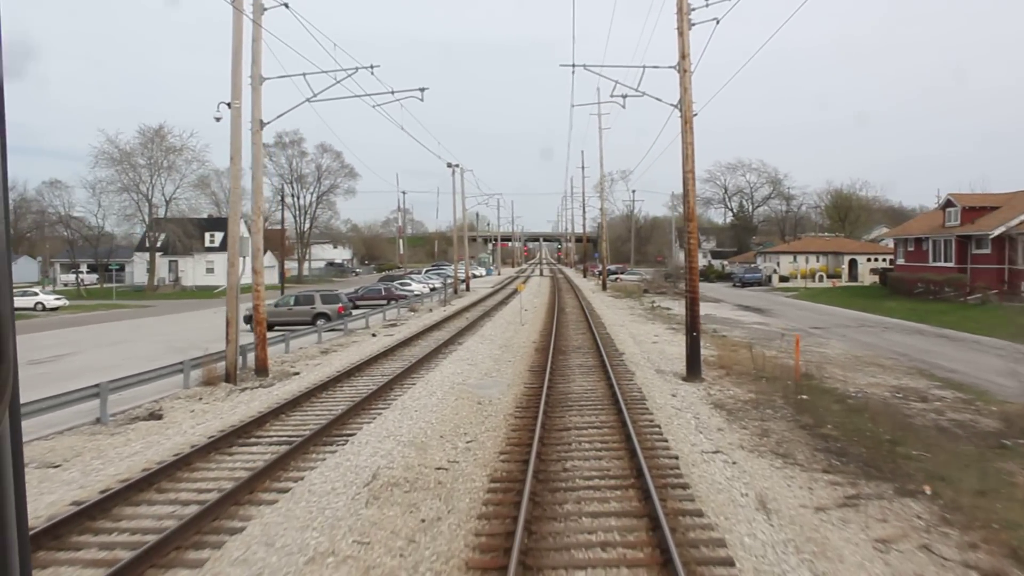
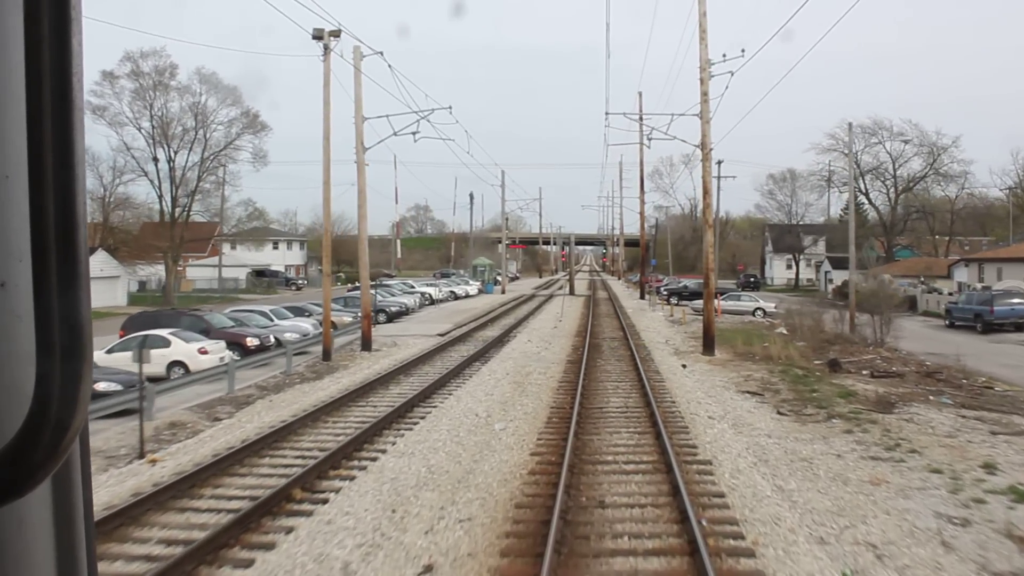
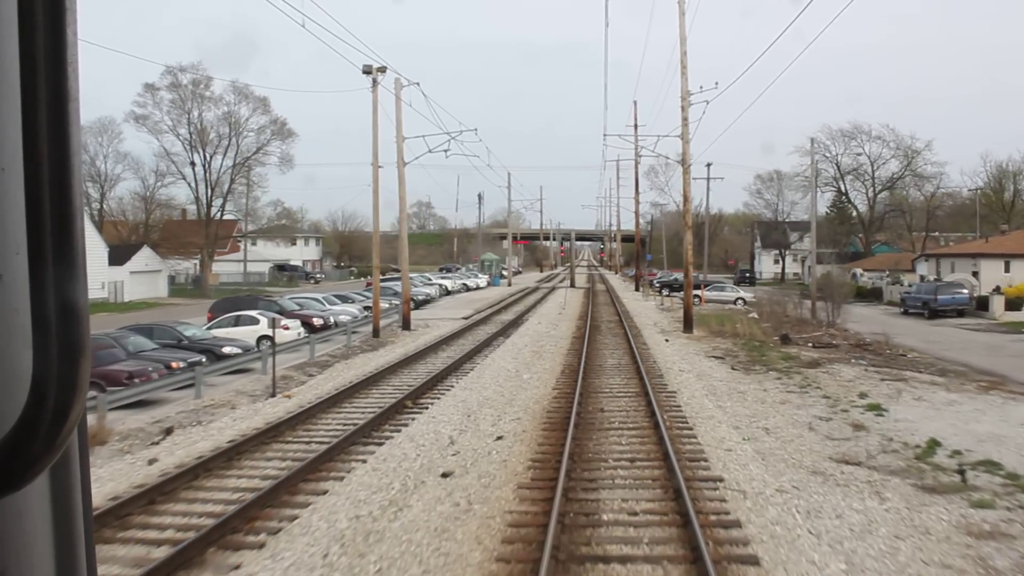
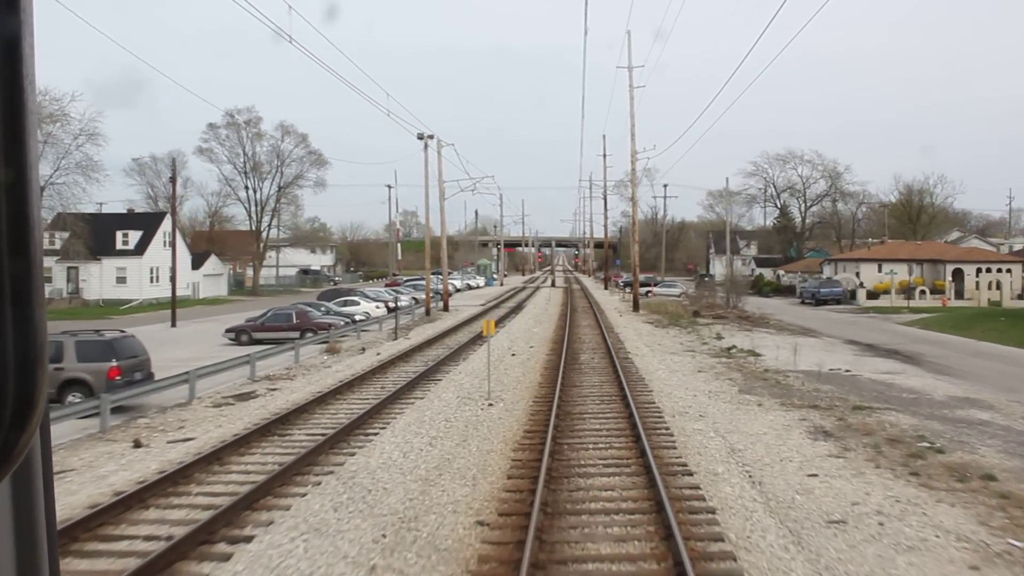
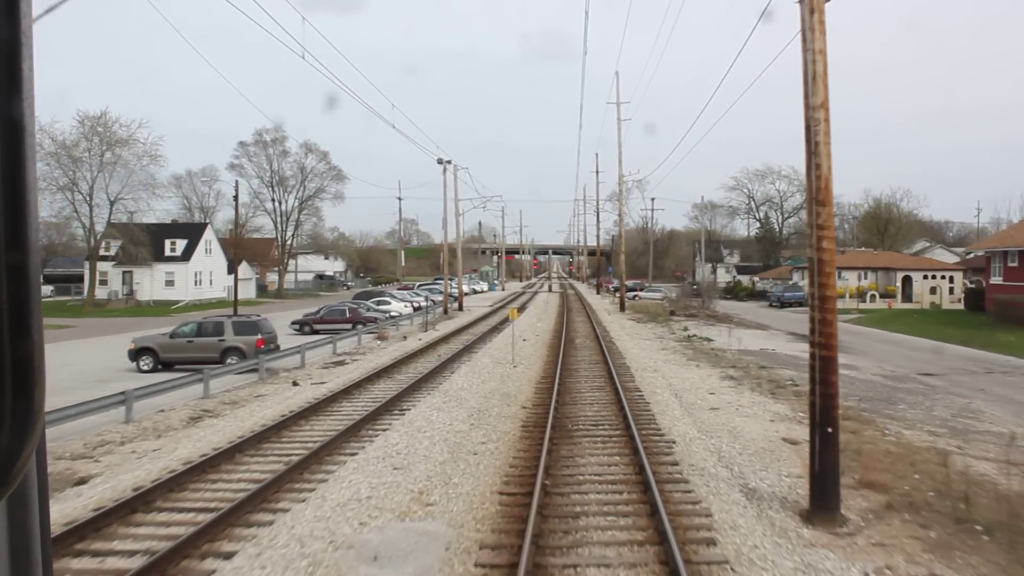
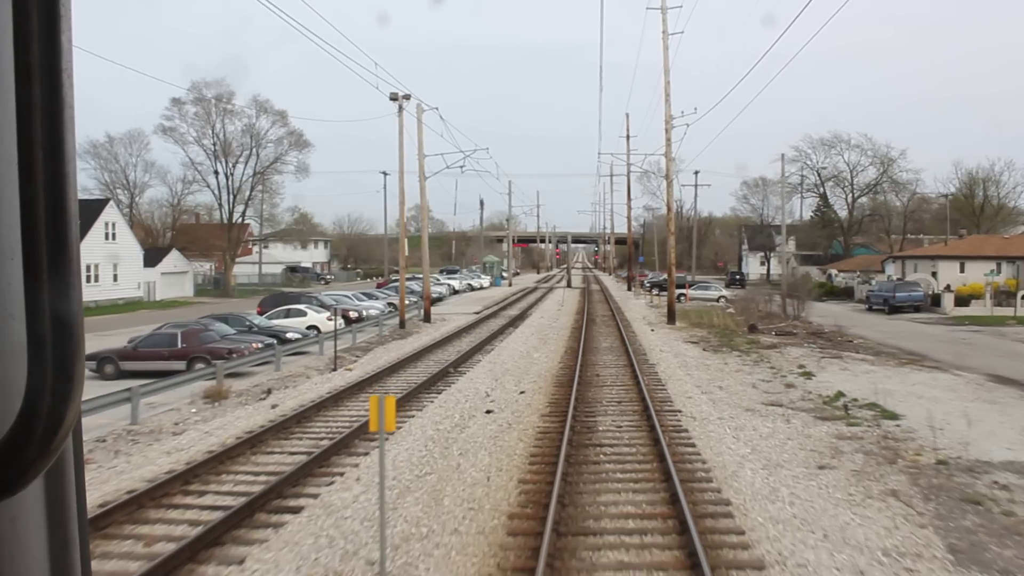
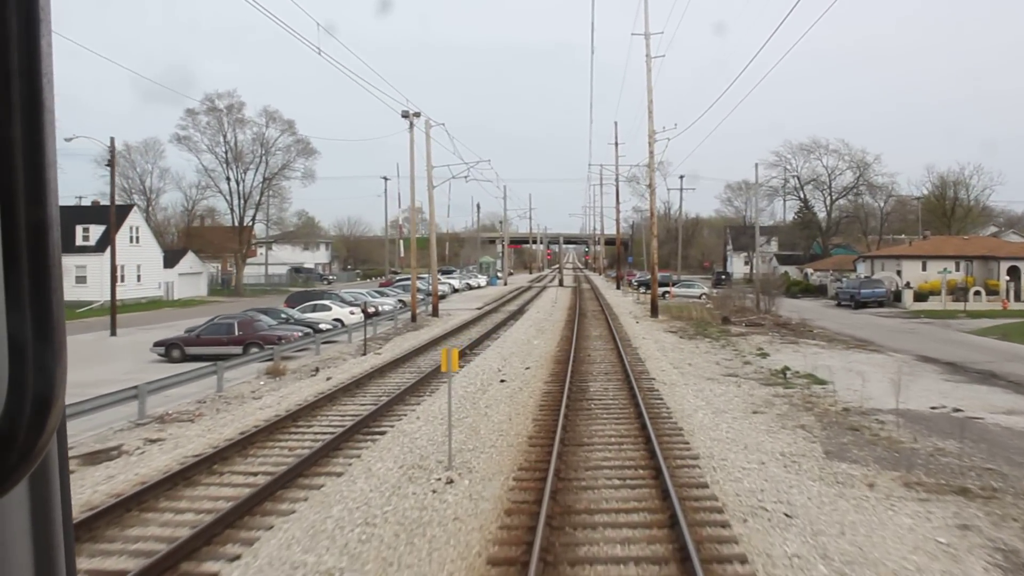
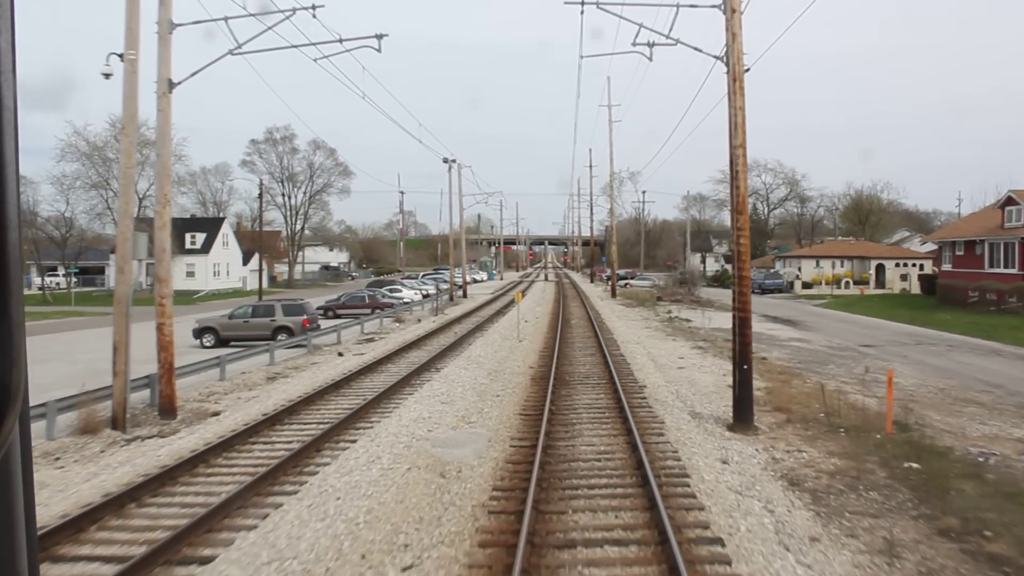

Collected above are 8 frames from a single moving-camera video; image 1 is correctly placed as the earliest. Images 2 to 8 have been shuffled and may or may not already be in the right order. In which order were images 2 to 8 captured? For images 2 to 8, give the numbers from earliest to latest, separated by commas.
8, 5, 4, 7, 6, 3, 2
